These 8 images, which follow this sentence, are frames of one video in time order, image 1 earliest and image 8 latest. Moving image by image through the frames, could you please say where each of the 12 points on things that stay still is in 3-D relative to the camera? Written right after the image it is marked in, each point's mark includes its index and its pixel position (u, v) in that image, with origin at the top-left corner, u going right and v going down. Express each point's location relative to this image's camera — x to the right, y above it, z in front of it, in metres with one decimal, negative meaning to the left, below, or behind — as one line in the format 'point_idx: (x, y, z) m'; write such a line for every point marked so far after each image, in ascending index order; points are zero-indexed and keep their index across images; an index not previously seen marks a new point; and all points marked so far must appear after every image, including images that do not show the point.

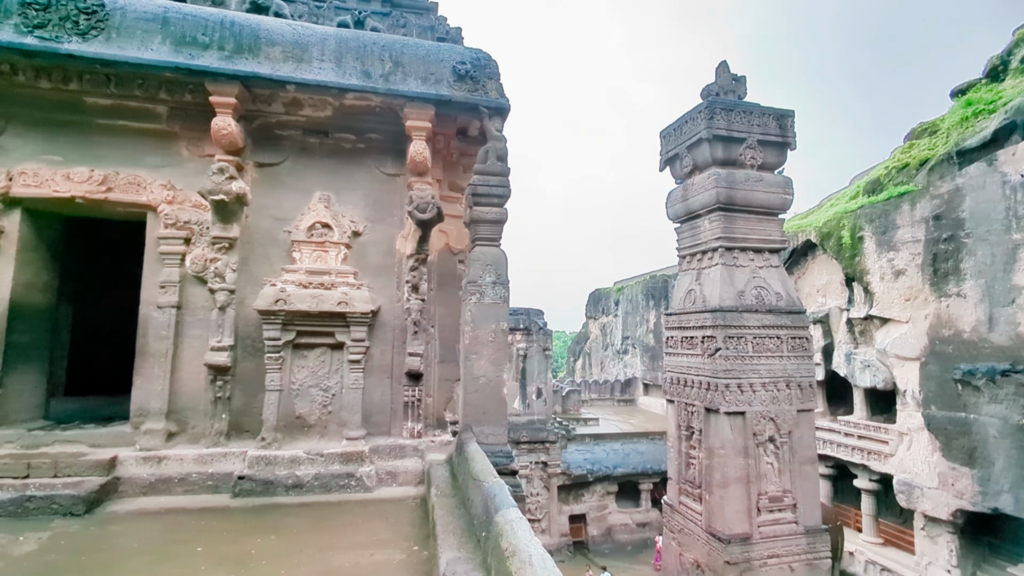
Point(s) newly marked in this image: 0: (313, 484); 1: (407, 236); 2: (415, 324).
0: (-1.5, -1.4, +3.7) m
1: (-0.9, +0.4, +4.4) m
2: (-0.8, -0.3, +4.1) m
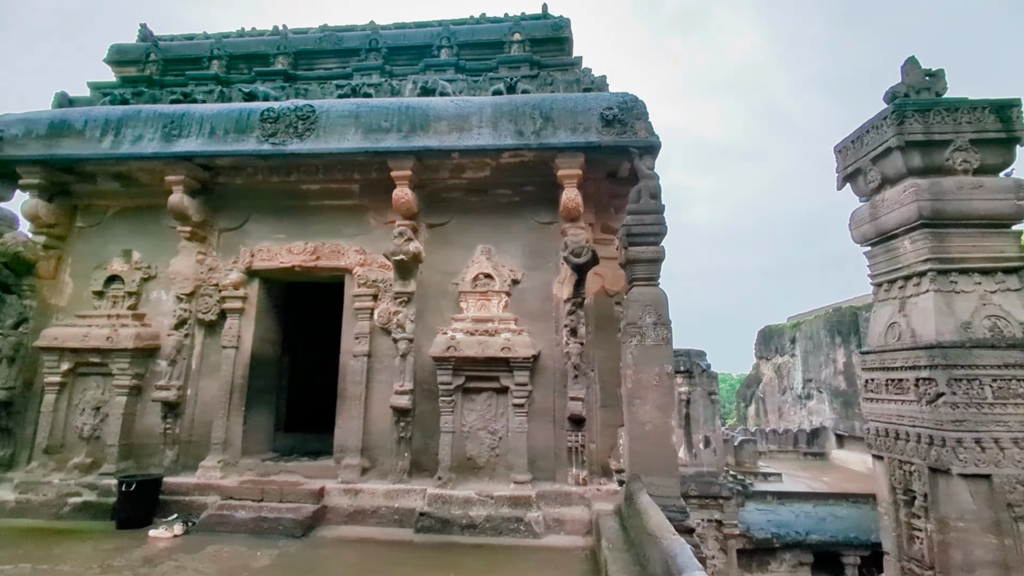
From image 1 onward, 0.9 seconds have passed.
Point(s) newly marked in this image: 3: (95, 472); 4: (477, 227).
0: (-0.2, -1.8, +3.8) m
1: (+0.5, +0.1, +4.4) m
2: (+0.5, -0.7, +4.1) m
3: (-3.8, -1.7, +4.5) m
4: (-0.3, +0.6, +4.8) m
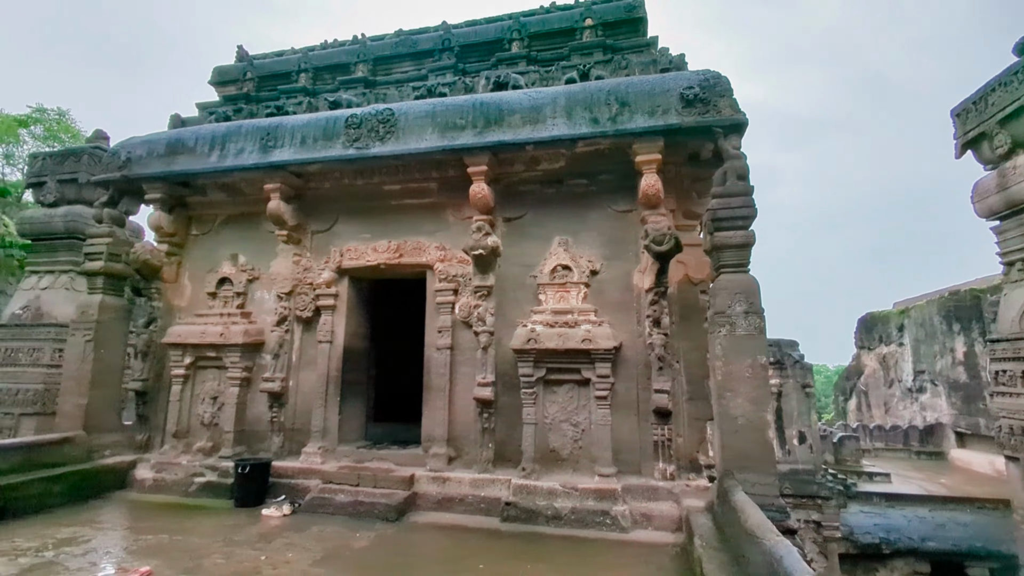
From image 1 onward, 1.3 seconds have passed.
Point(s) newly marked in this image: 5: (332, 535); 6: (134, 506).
0: (+0.4, -1.7, +3.8) m
1: (+1.1, +0.2, +4.3) m
2: (+1.2, -0.6, +4.0) m
3: (-3.0, -1.7, +5.0) m
4: (+0.4, +0.7, +4.7) m
5: (-1.3, -1.8, +3.7) m
6: (-3.4, -2.0, +4.5) m
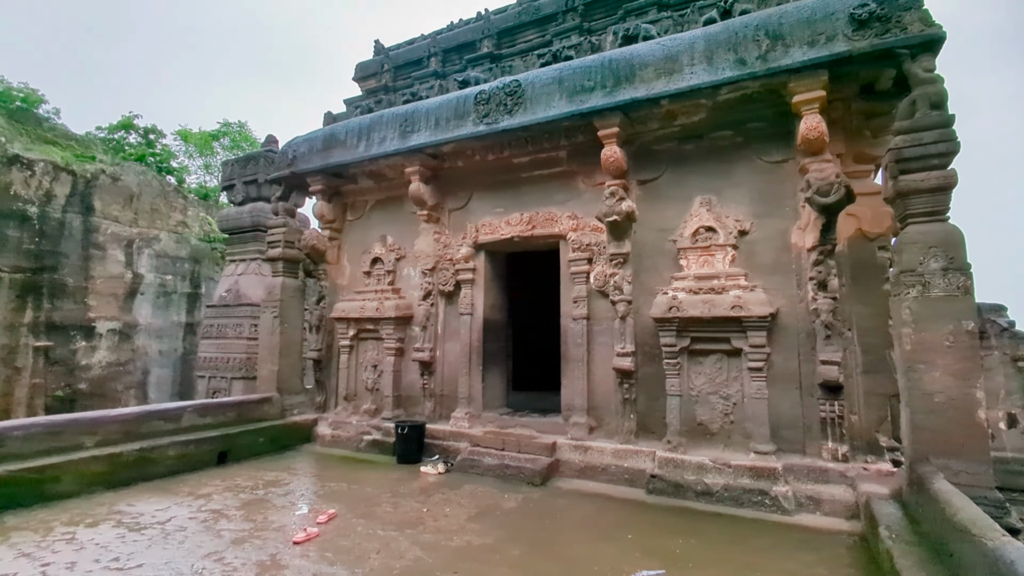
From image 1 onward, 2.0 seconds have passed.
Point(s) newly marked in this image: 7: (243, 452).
0: (+1.5, -1.5, +3.6) m
1: (+2.2, +0.5, +3.8) m
2: (+2.2, -0.3, +3.5) m
3: (-1.5, -1.4, +5.6) m
4: (+1.6, +1.0, +4.4) m
5: (-0.2, -1.6, +3.9) m
6: (-2.0, -1.8, +5.3) m
7: (-2.8, -1.7, +5.2) m
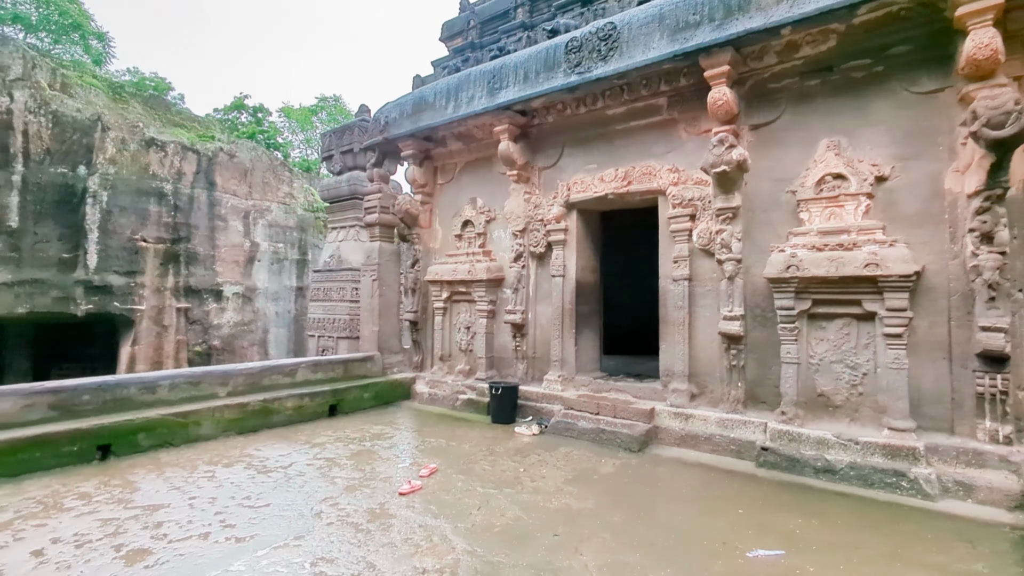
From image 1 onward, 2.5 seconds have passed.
0: (+2.2, -1.2, +3.2) m
1: (+2.9, +0.8, +3.2) m
2: (+2.9, 0.0, +3.0) m
3: (-0.5, -1.0, +5.7) m
4: (+2.3, +1.3, +3.8) m
5: (+0.5, -1.3, +3.8) m
6: (-1.0, -1.4, +5.5) m
7: (-1.8, -1.3, +5.5) m
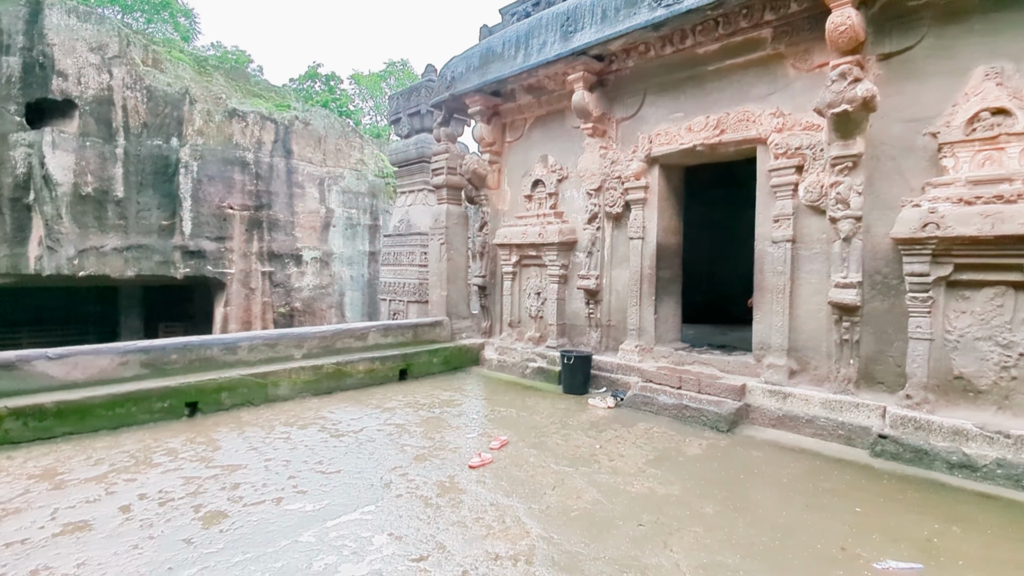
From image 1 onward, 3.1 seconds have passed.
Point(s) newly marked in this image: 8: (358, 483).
0: (+2.6, -1.0, +2.7) m
1: (+3.3, +1.0, +2.4) m
2: (+3.3, +0.2, +2.3) m
3: (+0.3, -0.6, +5.5) m
4: (+2.8, +1.5, +3.1) m
5: (+1.1, -1.0, +3.5) m
6: (-0.3, -1.0, +5.4) m
7: (-1.0, -0.9, +5.5) m
8: (-0.8, -1.1, +2.8) m
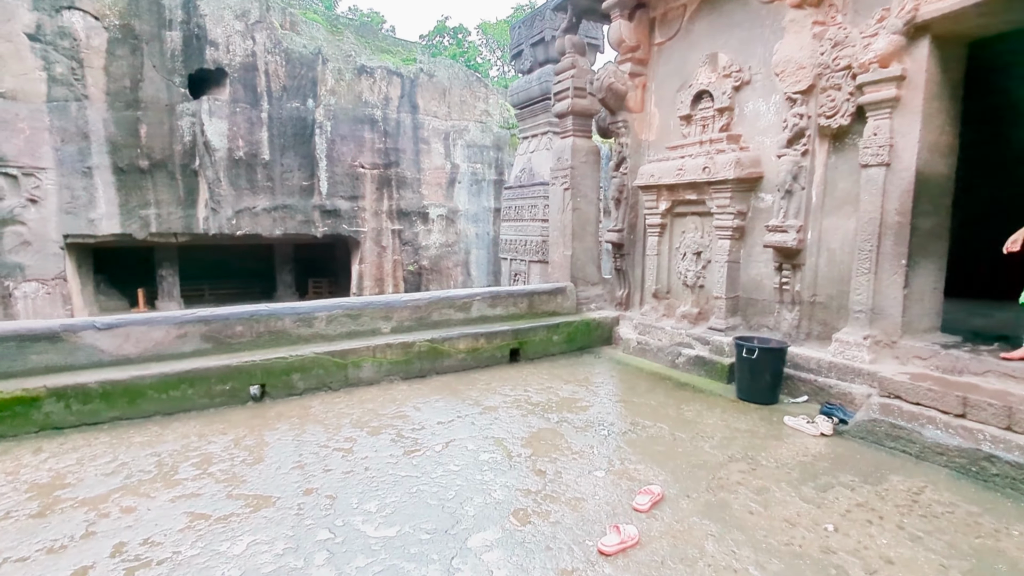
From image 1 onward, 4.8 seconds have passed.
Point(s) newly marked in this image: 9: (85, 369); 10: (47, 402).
0: (+3.0, -0.9, +0.7) m
1: (+3.6, +1.0, +0.1) m
2: (+3.5, +0.2, +0.1) m
3: (+1.5, -0.3, +4.0) m
4: (+3.3, +1.6, +0.8) m
5: (+1.7, -0.9, +1.9) m
6: (+0.9, -0.7, +4.0) m
7: (+0.2, -0.5, +4.3) m
8: (-0.3, -0.9, +1.7) m
9: (-2.5, -0.5, +3.0) m
10: (-2.6, -0.6, +2.8) m
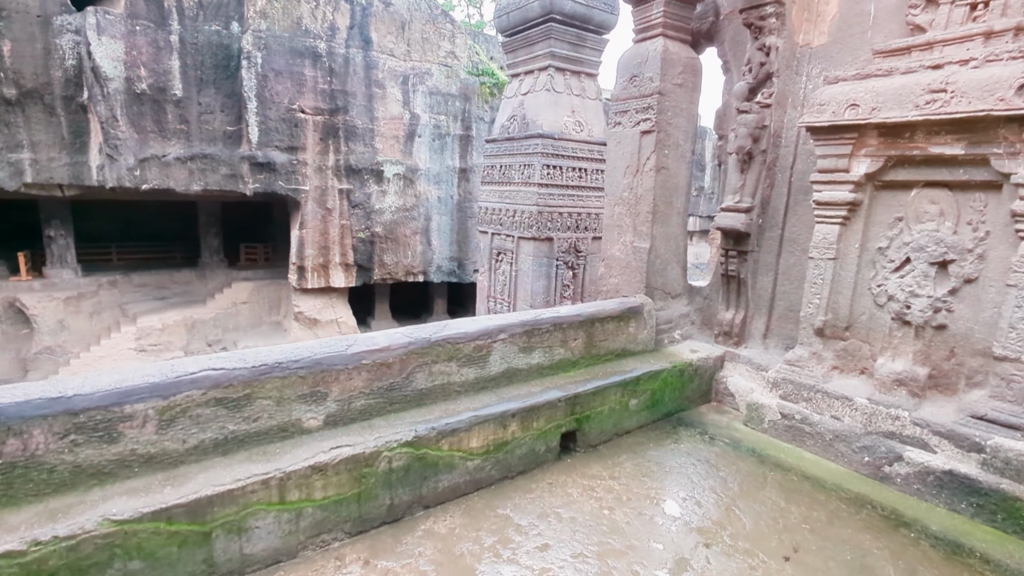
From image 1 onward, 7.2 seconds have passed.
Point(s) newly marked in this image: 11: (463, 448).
0: (+3.5, -1.4, -1.0) m
1: (+4.2, +0.5, -1.6) m
2: (+4.1, -0.3, -1.7) m
3: (+1.8, -0.5, +2.1) m
4: (+3.9, +1.2, -1.0) m
5: (+2.1, -1.2, +0.1) m
6: (+1.1, -0.8, +2.1) m
7: (+0.4, -0.7, +2.3) m
8: (+0.1, -1.2, -0.3) m
9: (-2.2, -0.7, +0.7) m
10: (-2.2, -0.8, +0.5) m
11: (-0.2, -0.6, +1.9) m
